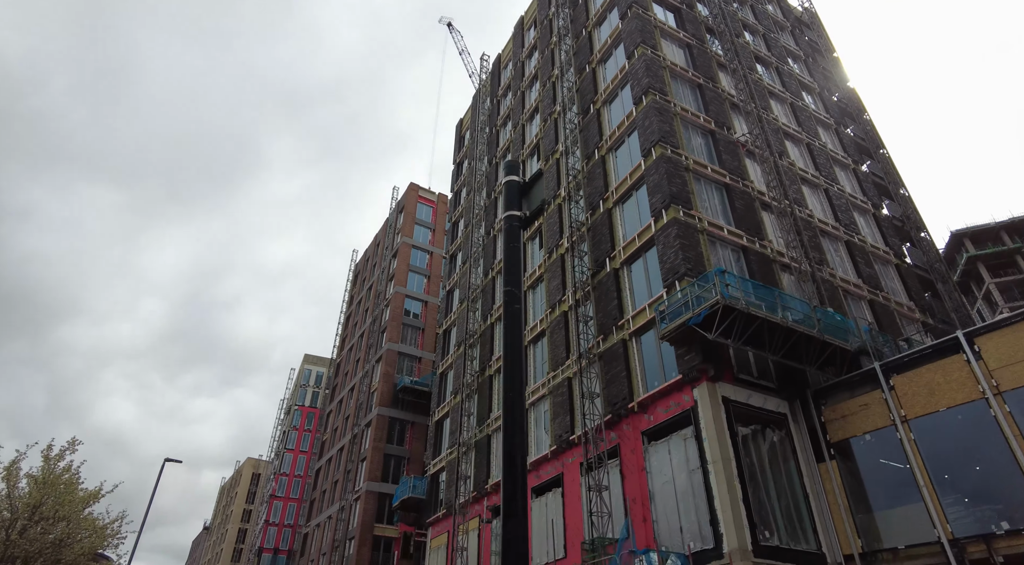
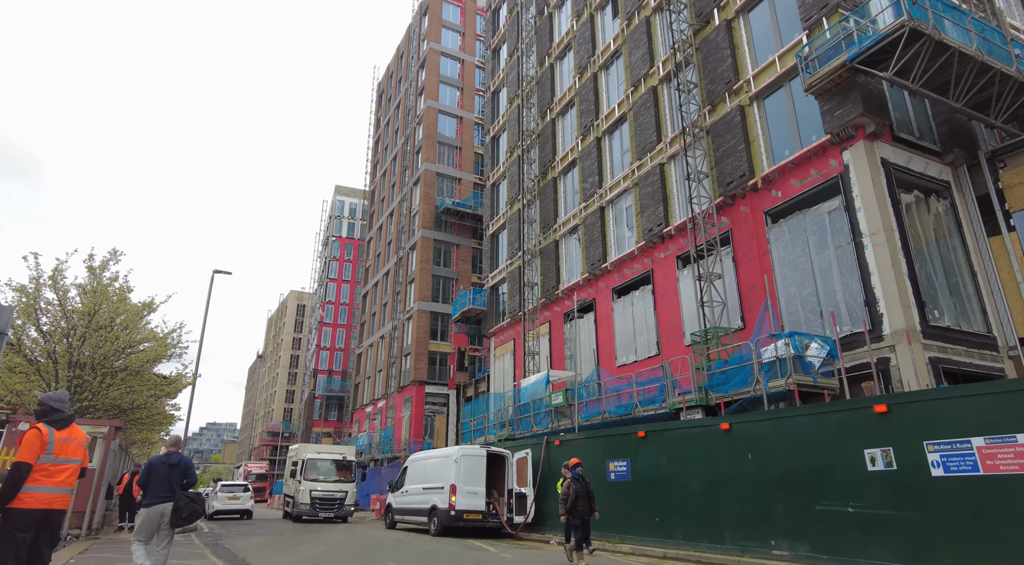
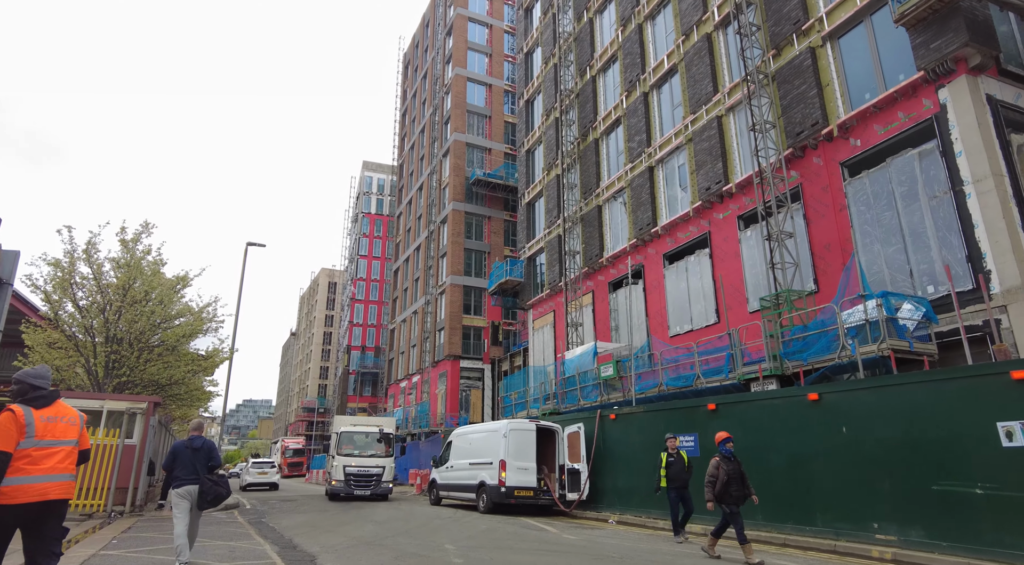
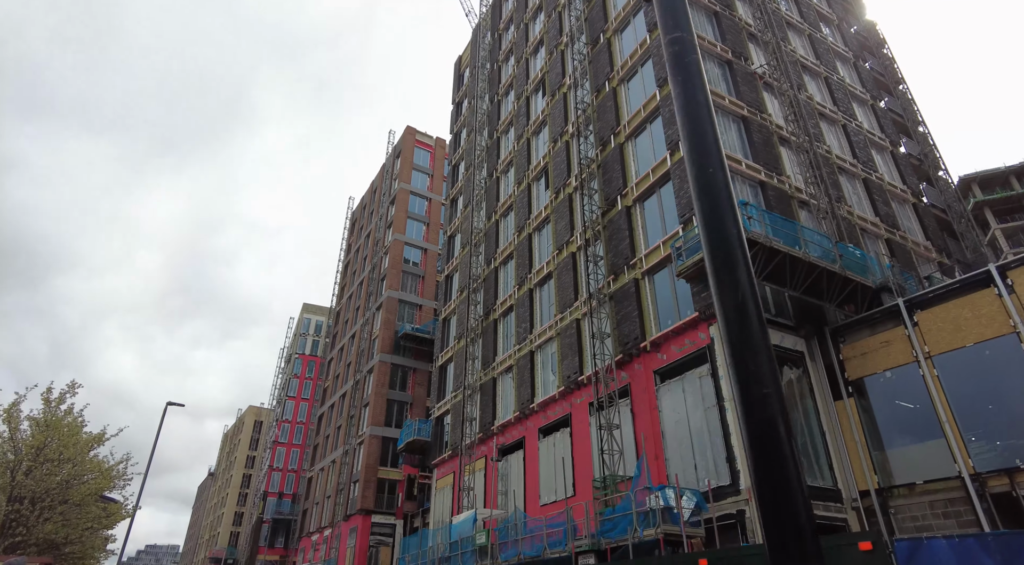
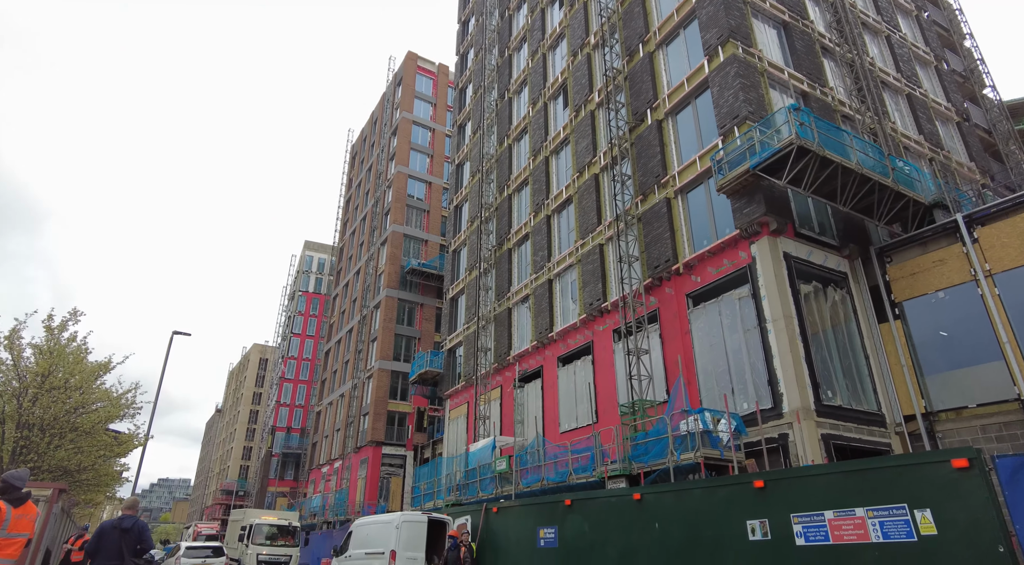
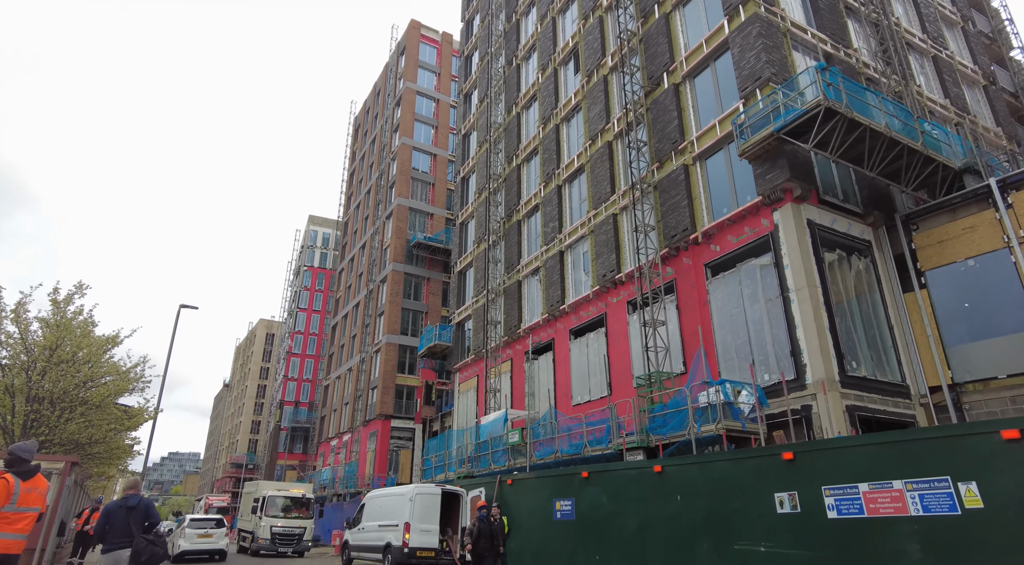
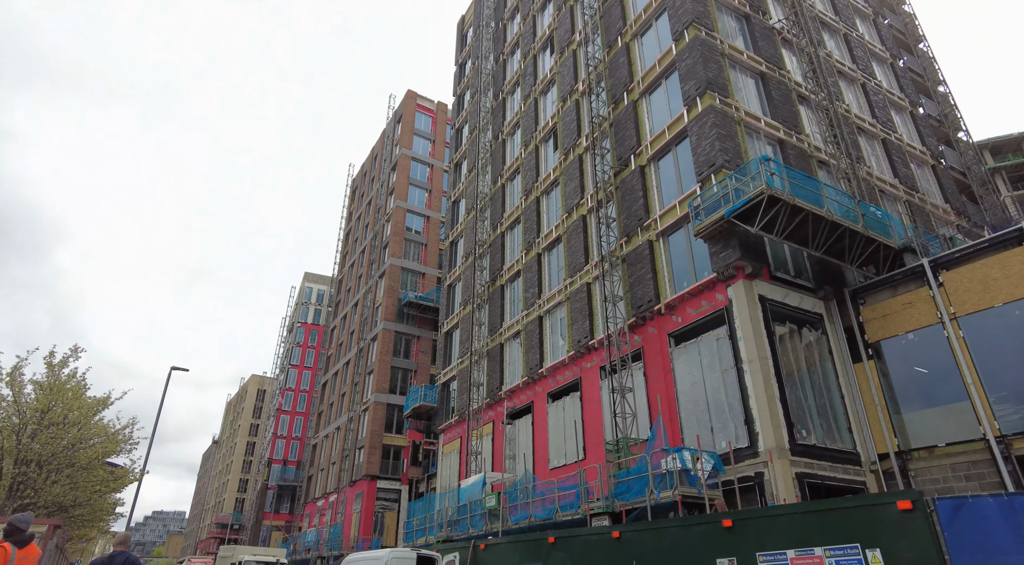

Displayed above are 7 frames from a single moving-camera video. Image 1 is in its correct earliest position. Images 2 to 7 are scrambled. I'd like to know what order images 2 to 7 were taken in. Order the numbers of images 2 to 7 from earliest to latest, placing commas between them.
4, 7, 5, 6, 2, 3
